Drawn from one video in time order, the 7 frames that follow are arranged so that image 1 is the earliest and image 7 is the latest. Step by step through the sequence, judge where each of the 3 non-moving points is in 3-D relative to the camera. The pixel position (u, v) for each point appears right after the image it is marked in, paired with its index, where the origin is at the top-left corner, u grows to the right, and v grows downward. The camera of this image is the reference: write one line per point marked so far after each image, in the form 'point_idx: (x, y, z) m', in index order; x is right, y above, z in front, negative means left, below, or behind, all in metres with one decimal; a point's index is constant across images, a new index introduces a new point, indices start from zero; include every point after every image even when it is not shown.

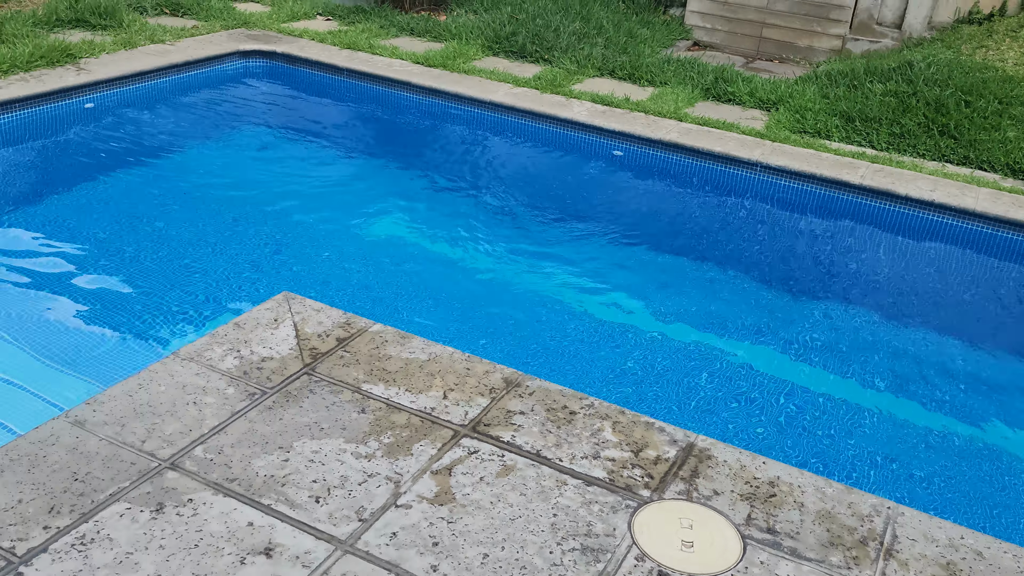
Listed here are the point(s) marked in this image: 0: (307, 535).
0: (-0.5, -0.6, +2.1) m
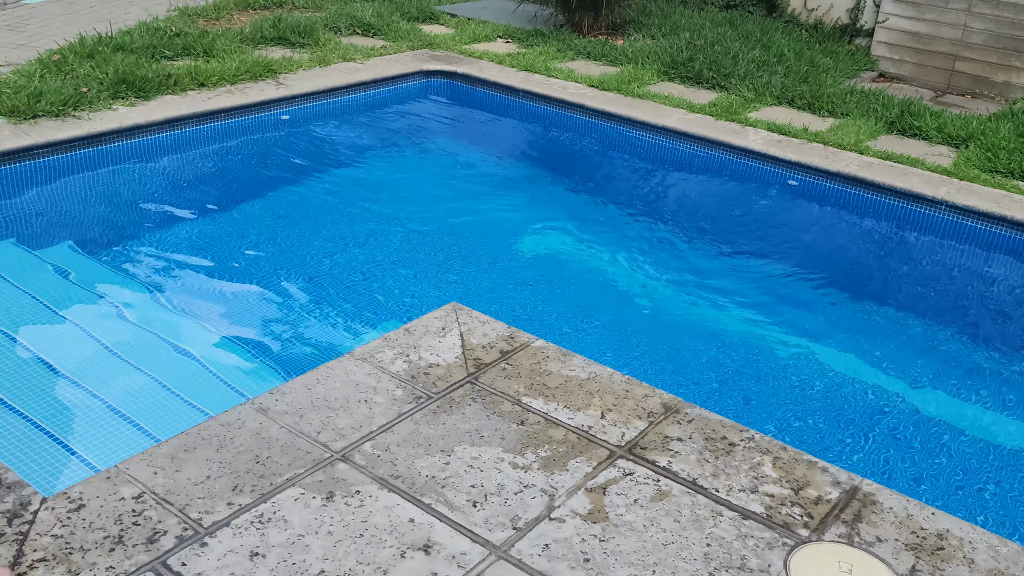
0: (-0.1, -0.6, +2.2) m
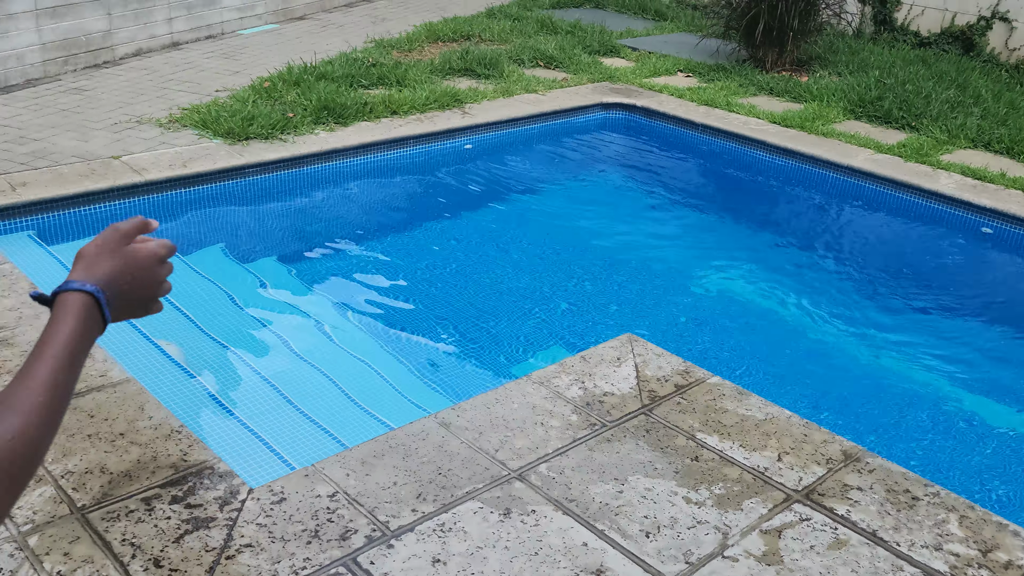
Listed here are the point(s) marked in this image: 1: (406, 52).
0: (+0.3, -0.7, +2.2) m
1: (-0.8, +1.8, +7.0) m
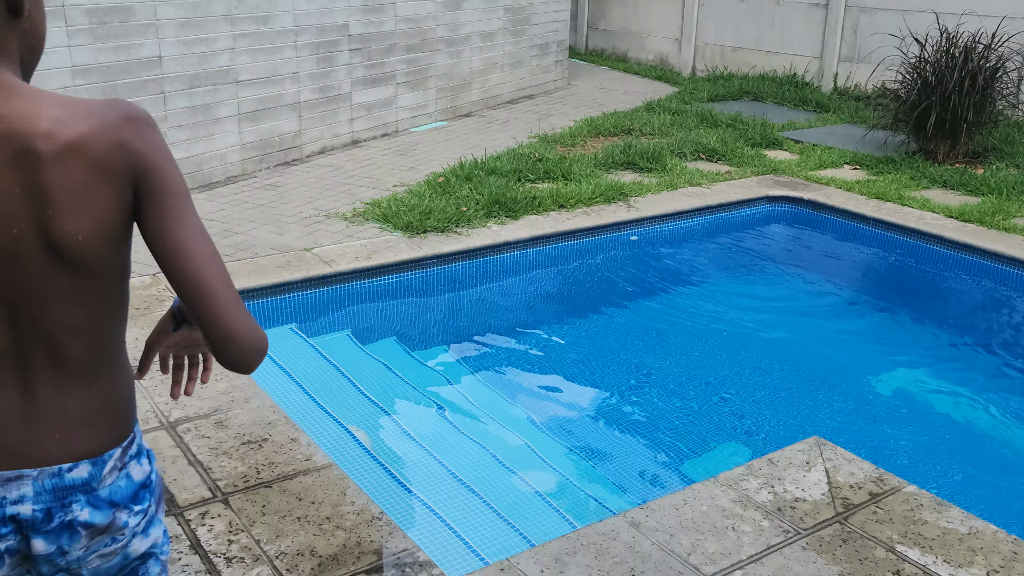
0: (+0.8, -0.9, +2.2) m
1: (+0.4, +1.1, +7.2) m
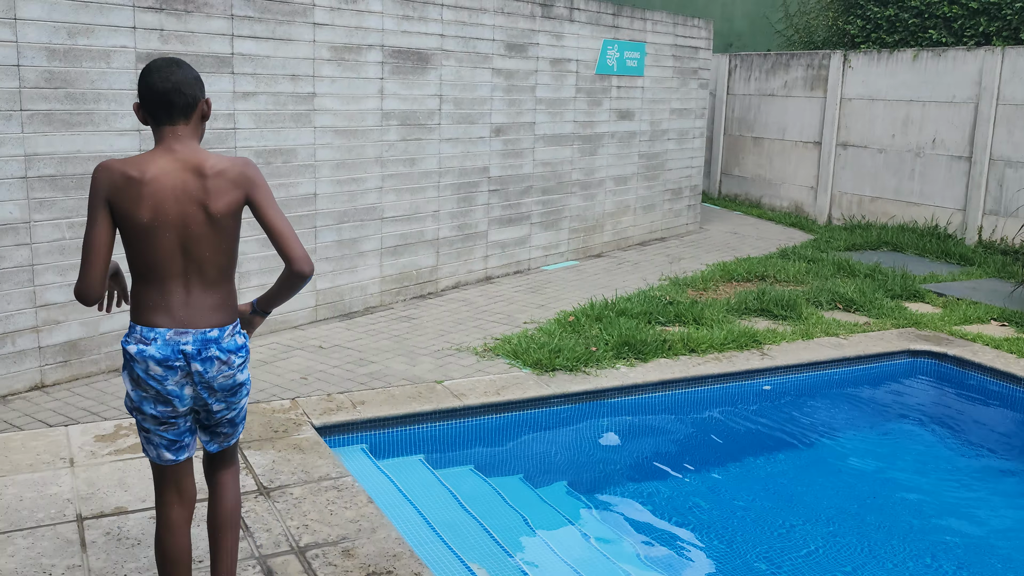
0: (+1.0, -1.3, +1.9) m
1: (+1.5, 0.0, +7.2) m
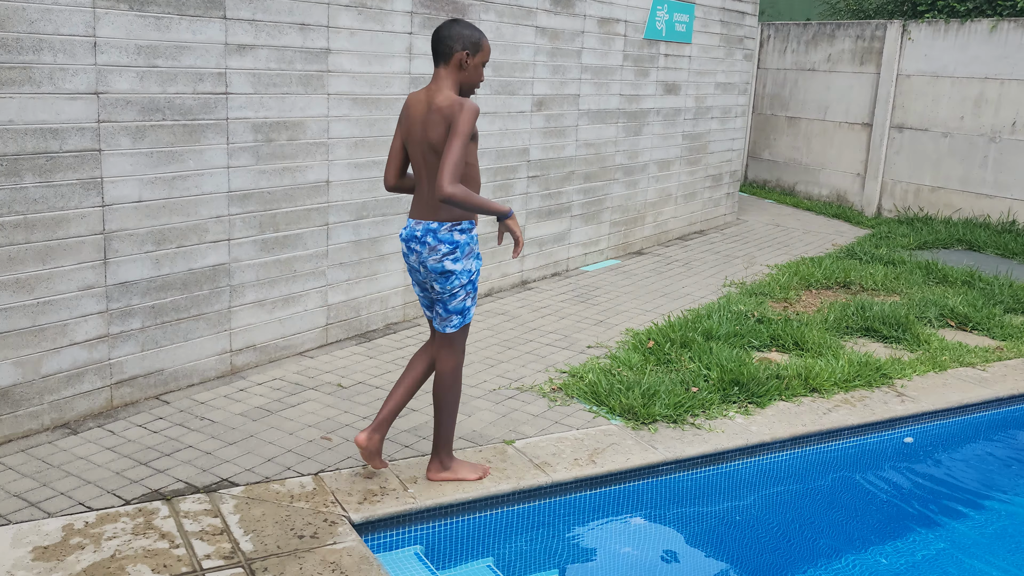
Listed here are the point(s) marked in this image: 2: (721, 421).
0: (+1.5, -1.5, +0.7) m
1: (+1.7, -0.1, +6.0) m
2: (+0.9, -0.6, +4.1) m
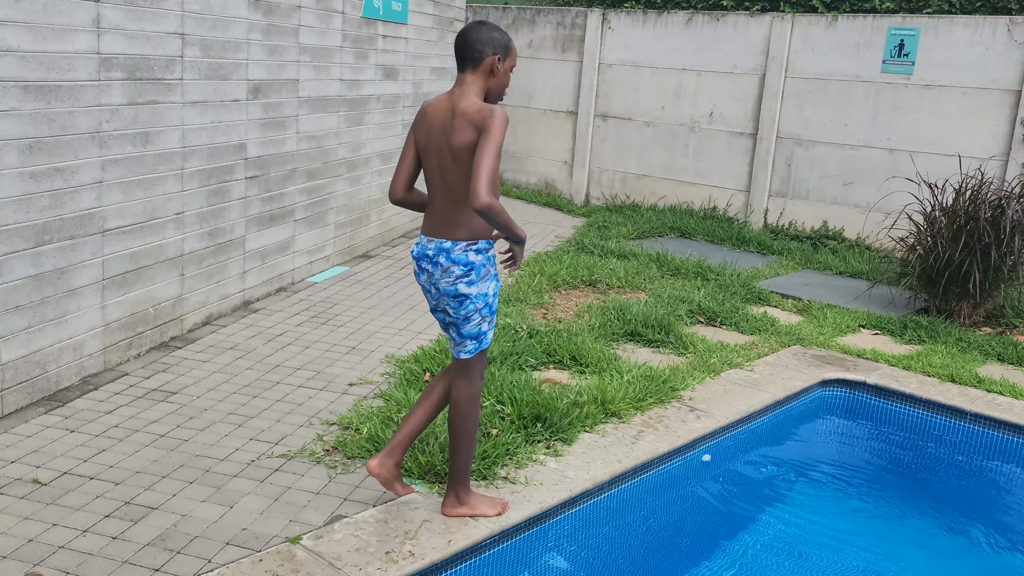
0: (+1.8, -1.6, +0.6) m
1: (+0.2, -0.1, +5.6) m
2: (+0.1, -0.7, +3.5) m
